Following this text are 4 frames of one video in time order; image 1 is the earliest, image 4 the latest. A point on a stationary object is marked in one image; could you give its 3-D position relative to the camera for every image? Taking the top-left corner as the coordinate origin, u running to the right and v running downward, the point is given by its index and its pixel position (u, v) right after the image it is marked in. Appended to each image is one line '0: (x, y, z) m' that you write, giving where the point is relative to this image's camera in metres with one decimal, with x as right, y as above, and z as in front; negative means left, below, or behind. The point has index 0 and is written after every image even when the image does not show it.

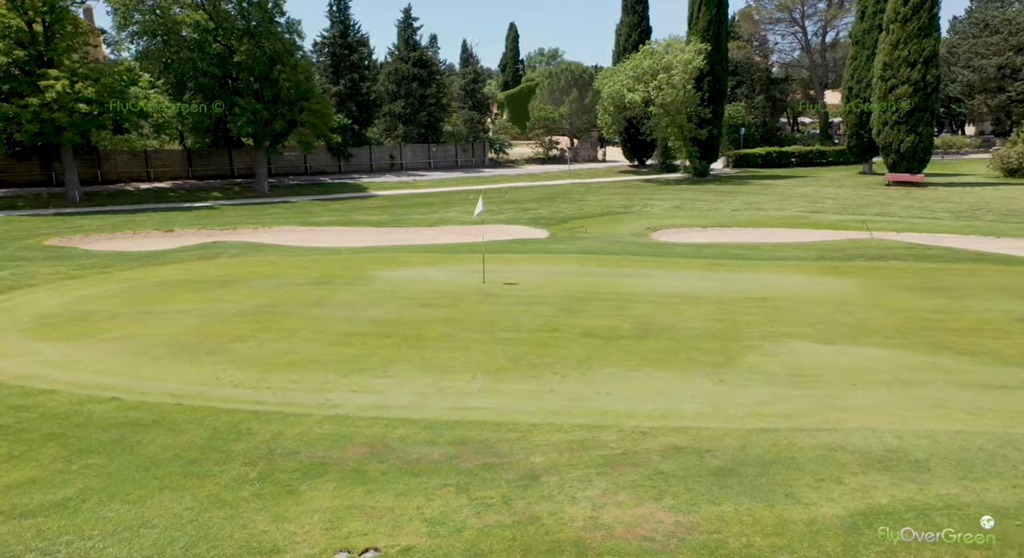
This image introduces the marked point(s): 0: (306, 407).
0: (-1.6, -1.0, +5.9) m
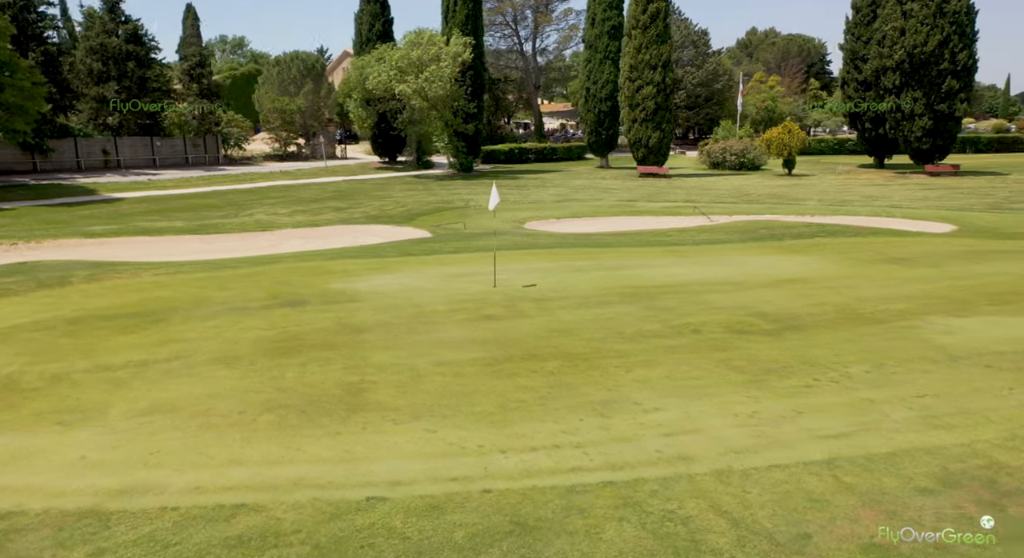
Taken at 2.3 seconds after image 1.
0: (+0.9, -1.1, +4.4) m
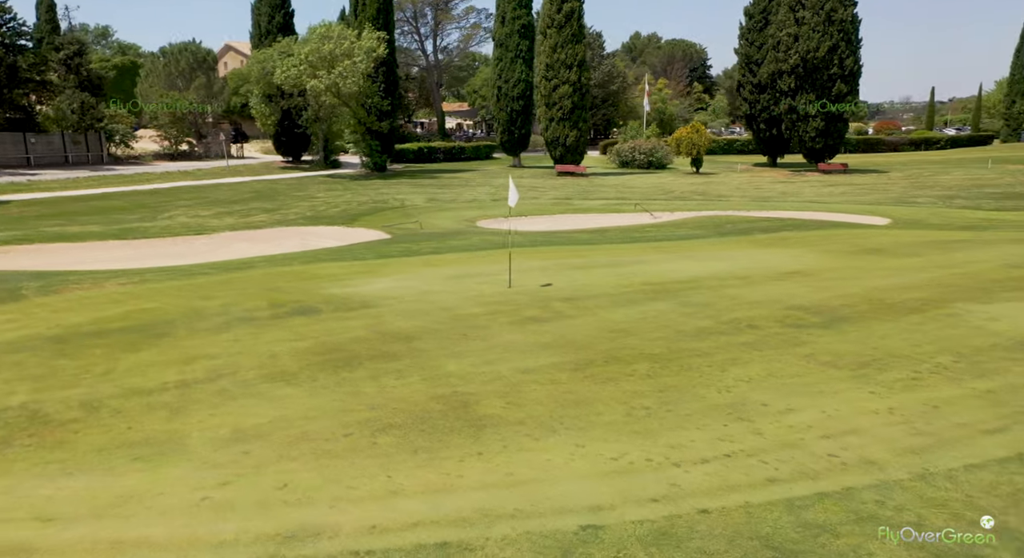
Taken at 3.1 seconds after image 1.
0: (+1.9, -1.1, +4.1) m
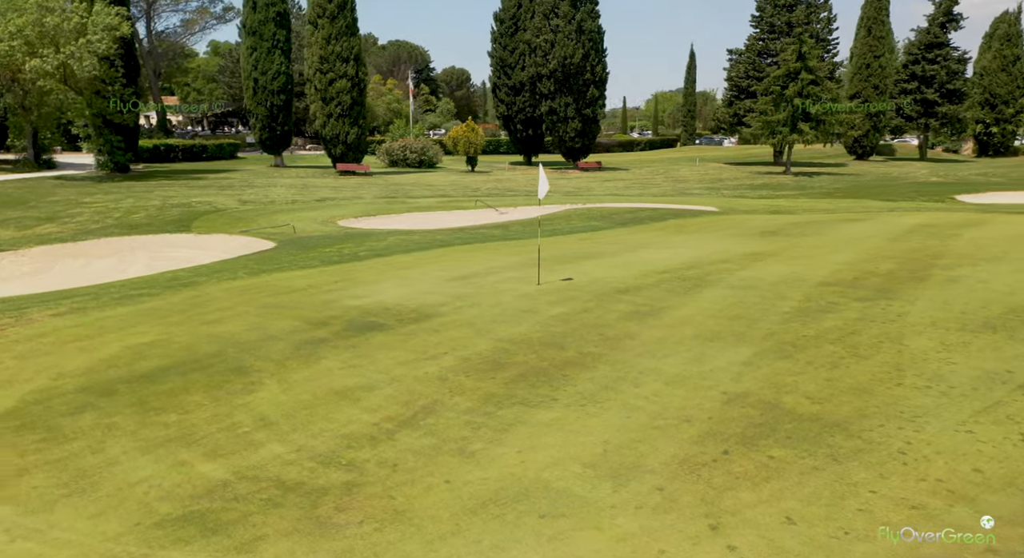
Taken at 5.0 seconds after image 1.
0: (+4.3, -0.8, +4.6) m
